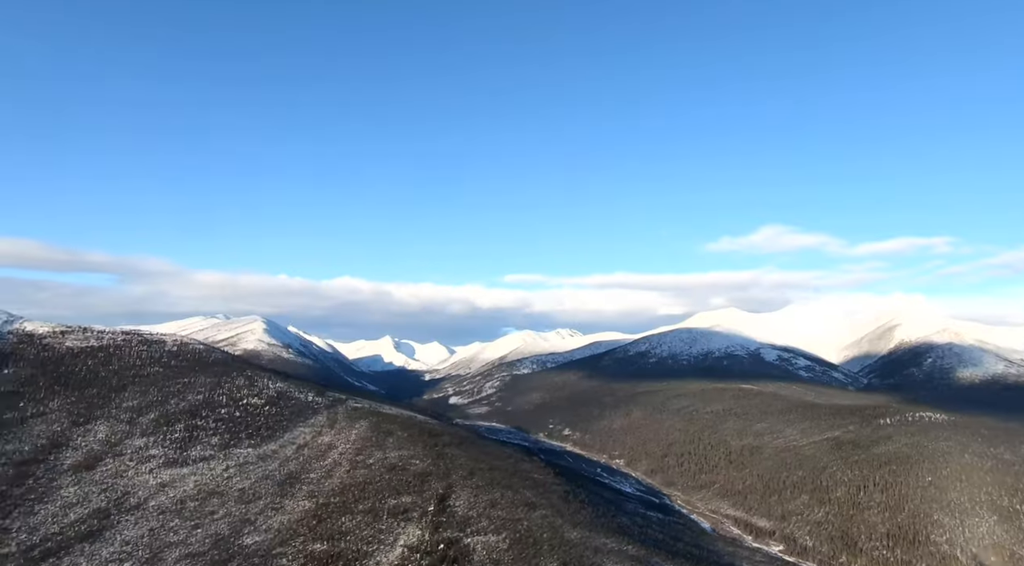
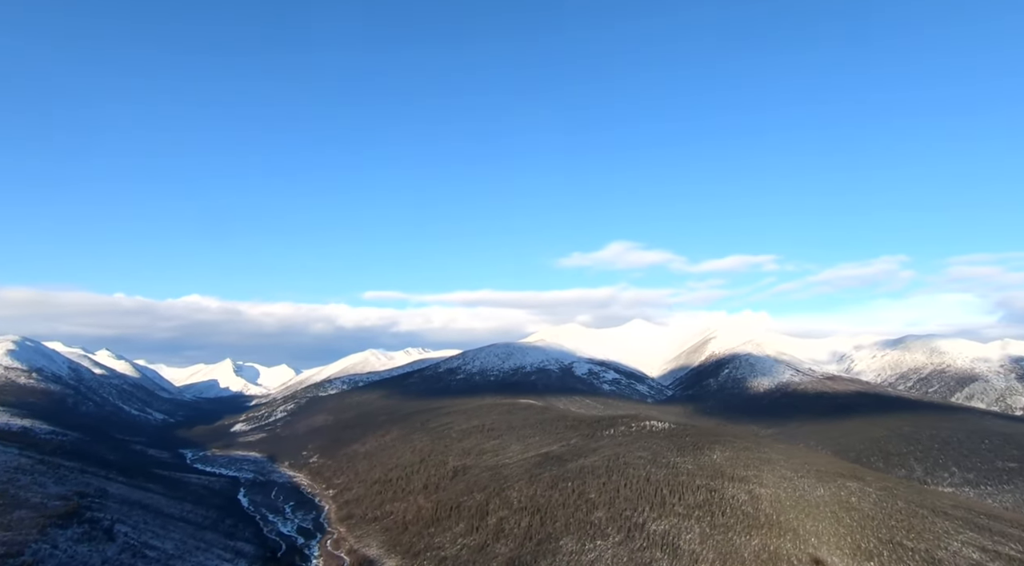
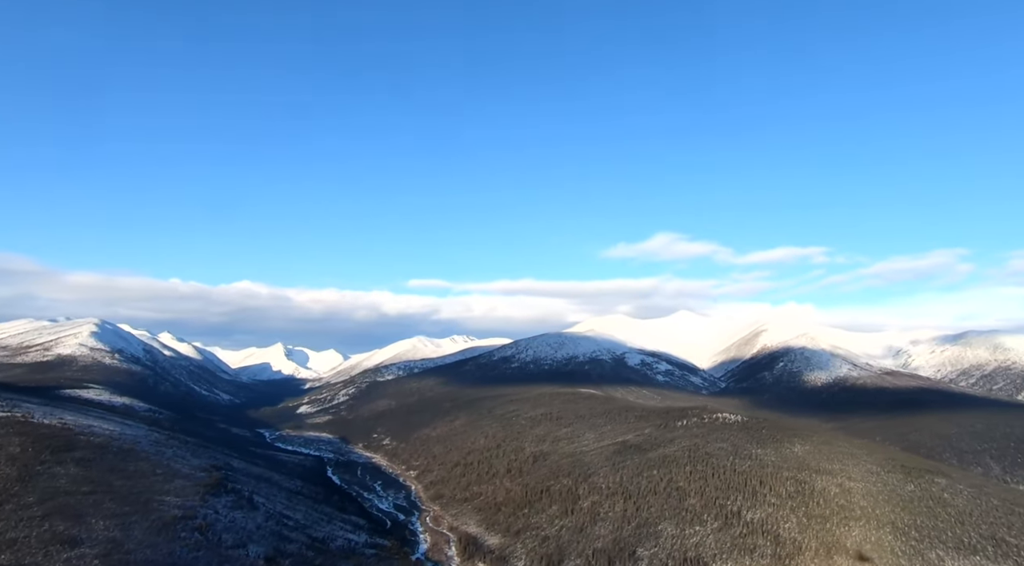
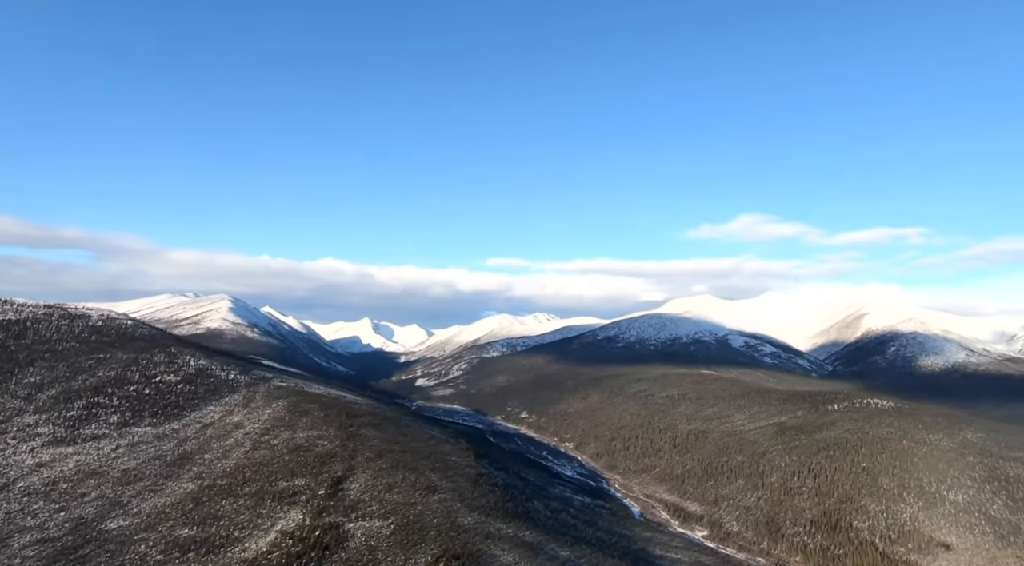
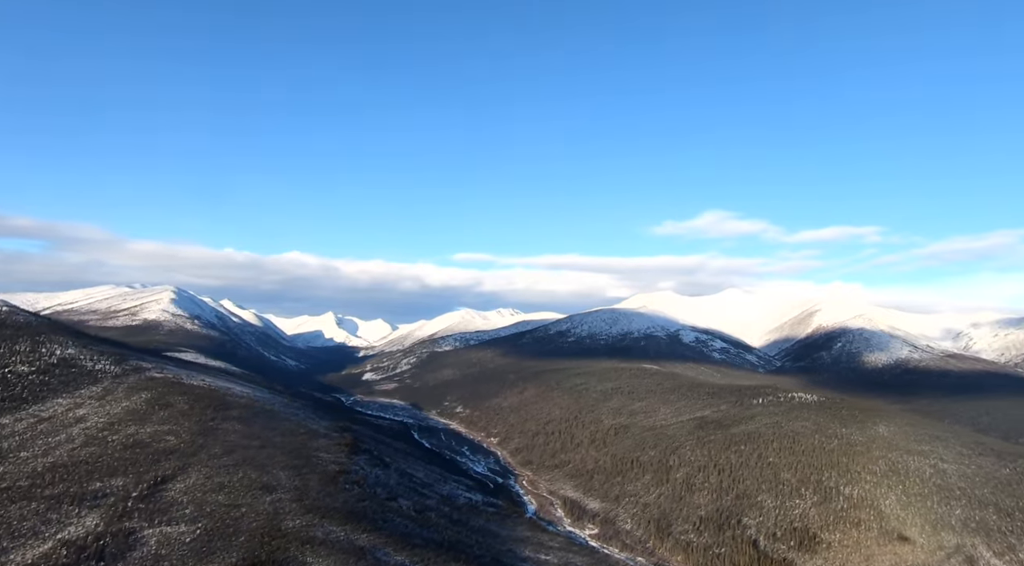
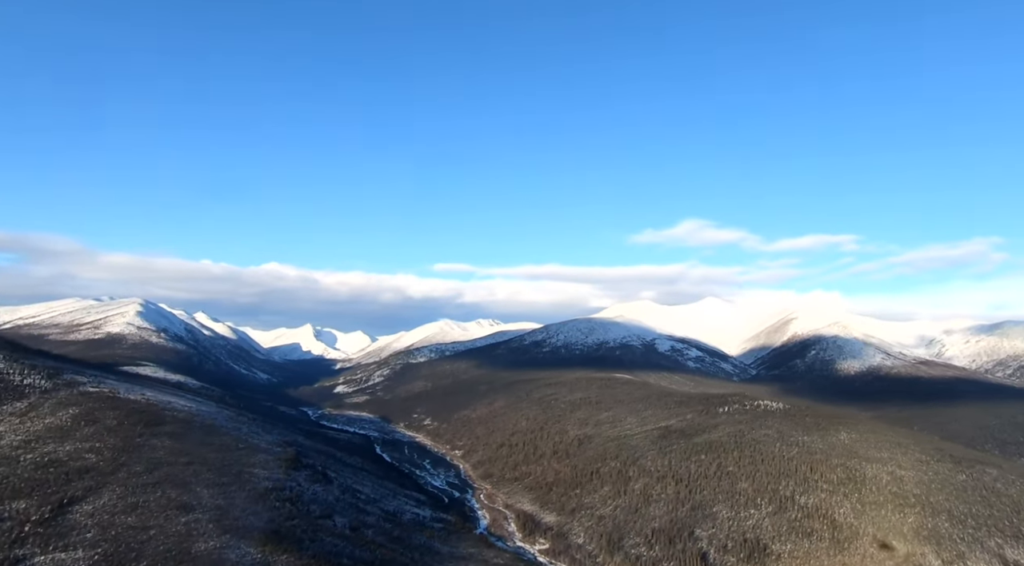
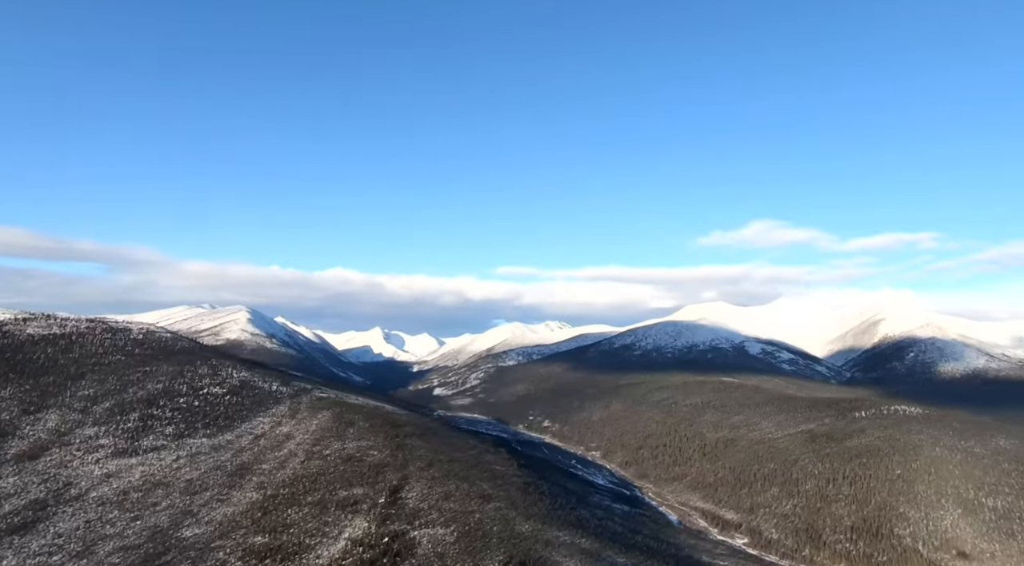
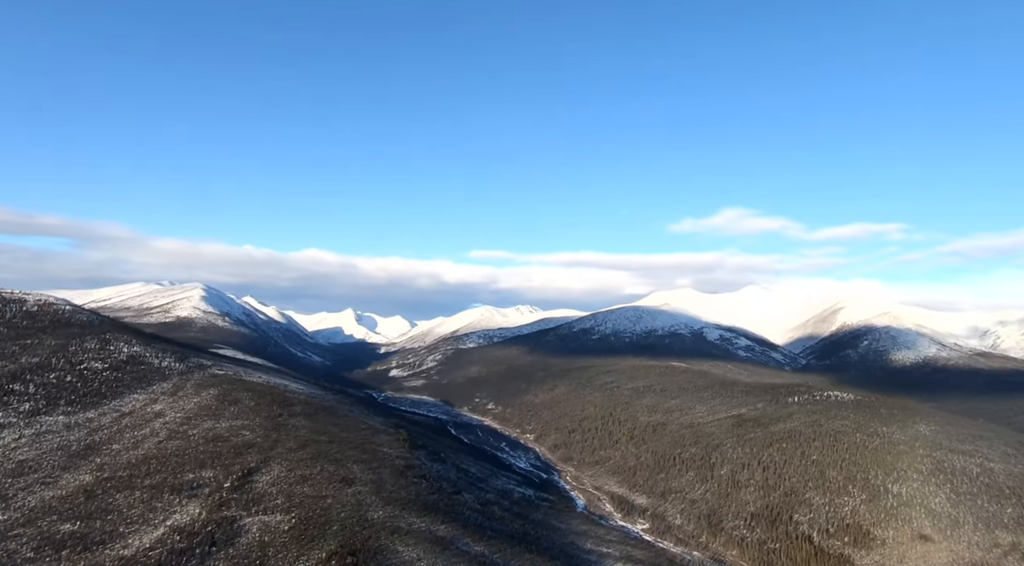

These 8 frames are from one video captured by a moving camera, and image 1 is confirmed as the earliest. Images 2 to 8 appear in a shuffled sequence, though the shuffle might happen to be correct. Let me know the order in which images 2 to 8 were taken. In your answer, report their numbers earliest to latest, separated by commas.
7, 4, 8, 5, 6, 3, 2
